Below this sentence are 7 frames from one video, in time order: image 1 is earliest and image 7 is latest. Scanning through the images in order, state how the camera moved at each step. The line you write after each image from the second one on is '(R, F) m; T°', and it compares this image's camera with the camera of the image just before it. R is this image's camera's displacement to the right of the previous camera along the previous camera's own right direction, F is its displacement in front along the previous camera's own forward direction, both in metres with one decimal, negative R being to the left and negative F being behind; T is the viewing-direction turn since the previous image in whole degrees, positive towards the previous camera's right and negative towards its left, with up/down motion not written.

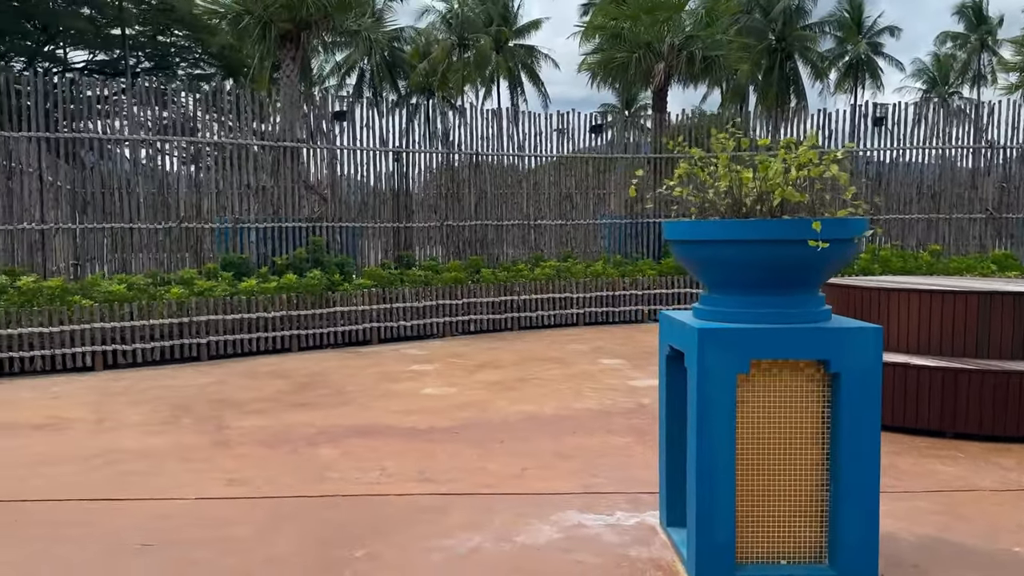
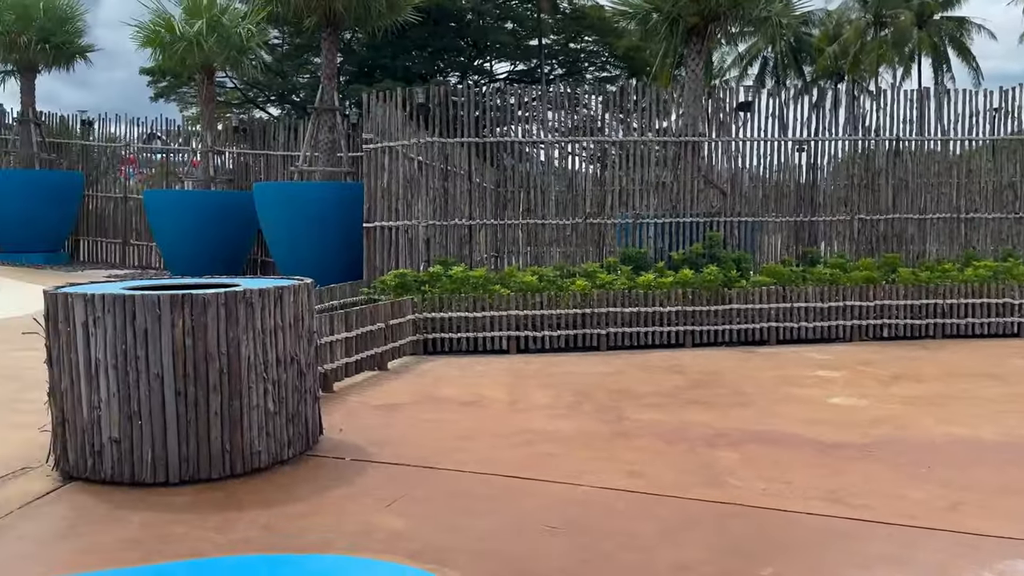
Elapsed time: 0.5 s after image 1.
(-0.1, +0.1) m; -26°
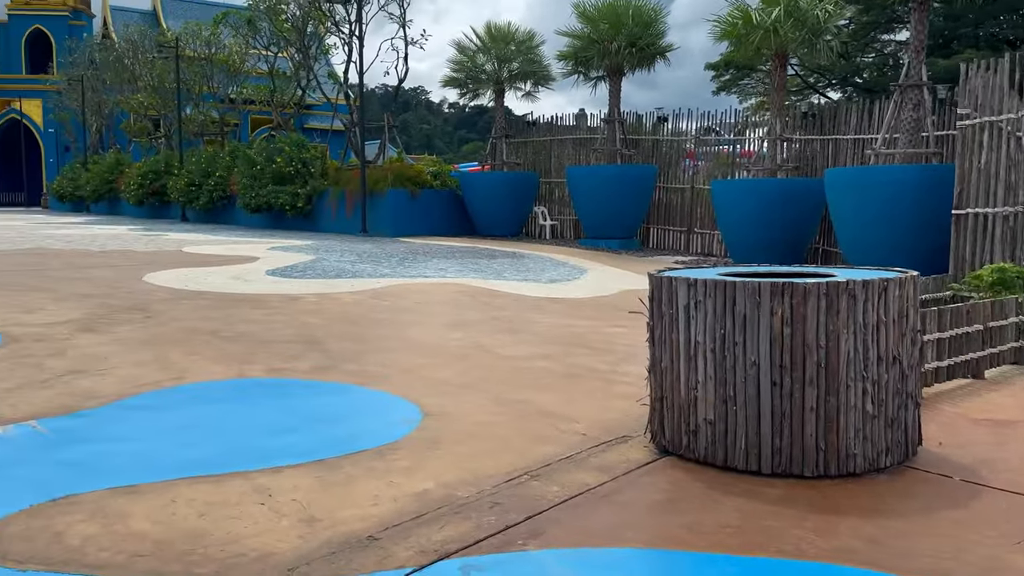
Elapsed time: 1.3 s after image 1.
(-0.3, +0.1) m; -36°
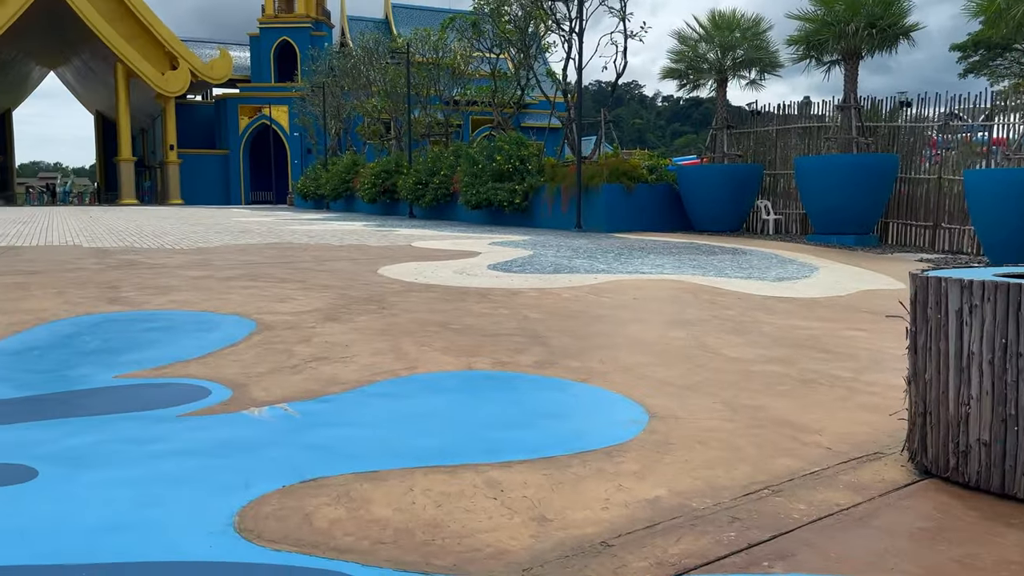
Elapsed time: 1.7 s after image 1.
(-0.1, +0.1) m; -14°
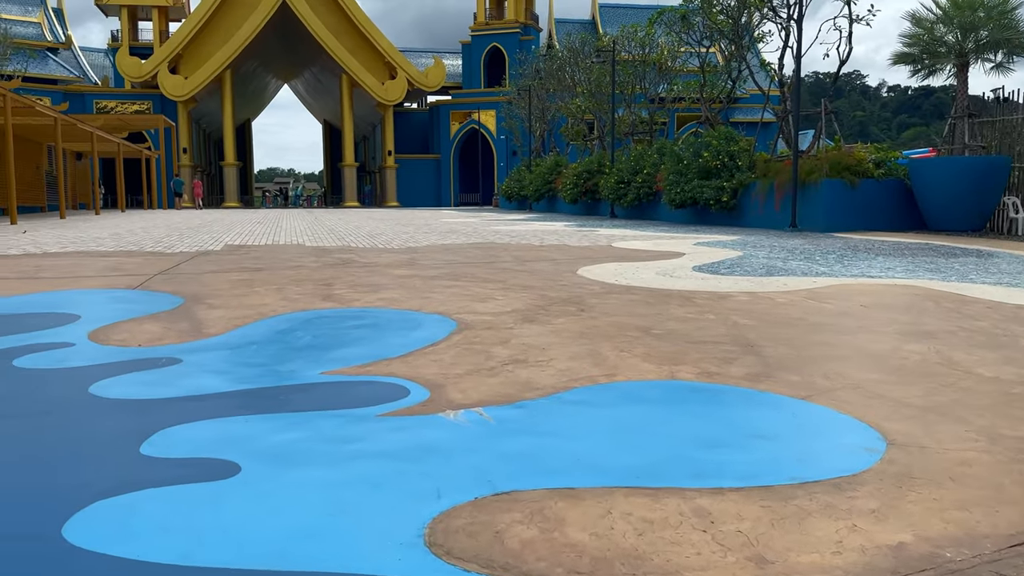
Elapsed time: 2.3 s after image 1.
(0.0, +0.3) m; -14°
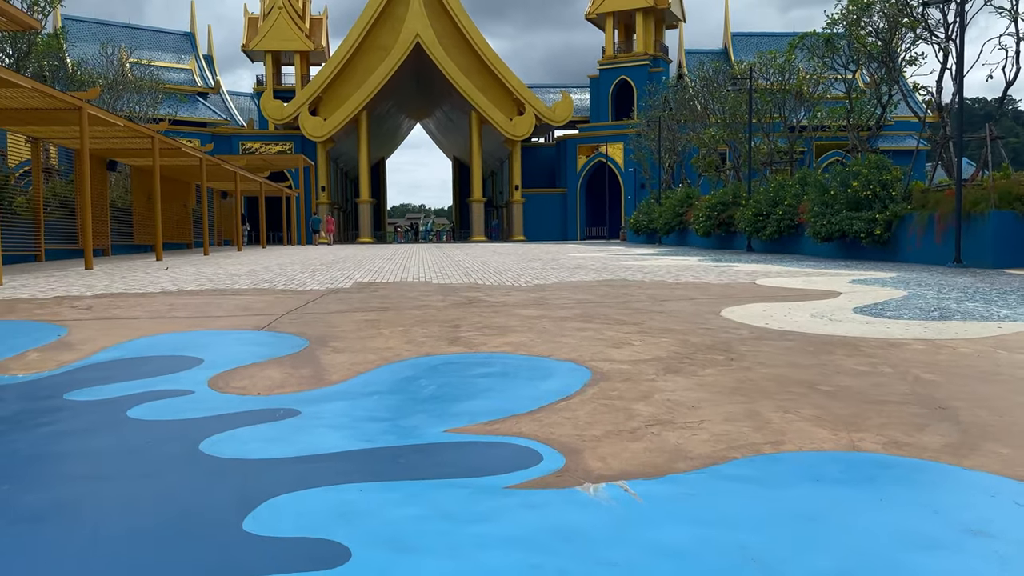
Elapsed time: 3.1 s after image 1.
(-0.1, +0.5) m; -9°
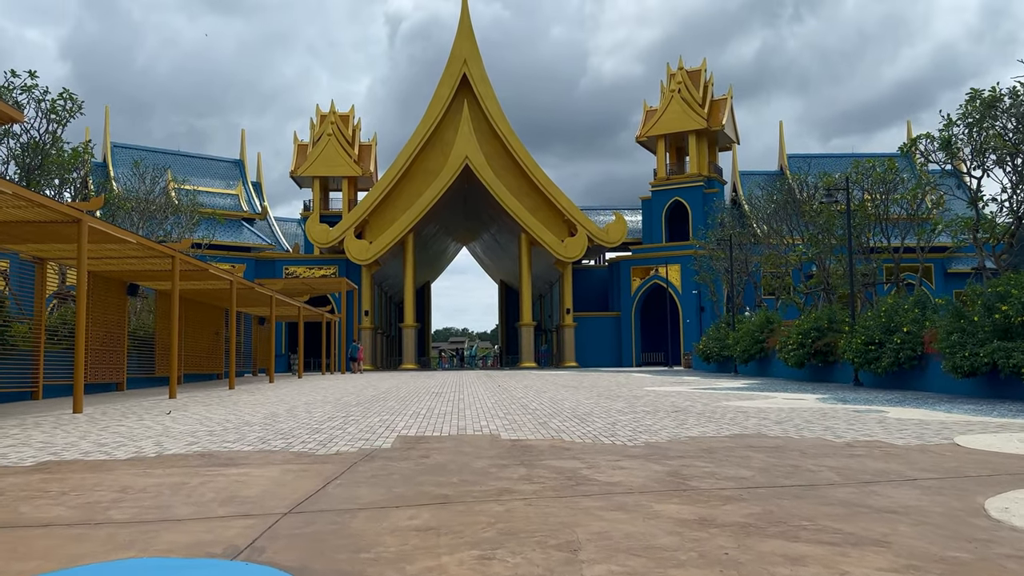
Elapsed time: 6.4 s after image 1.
(-0.6, +2.8) m; -3°
